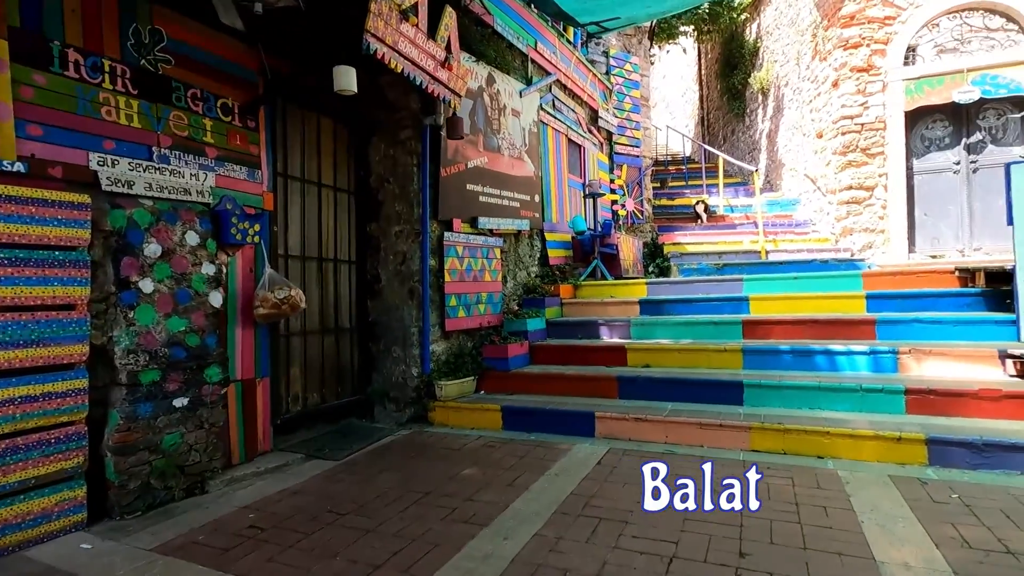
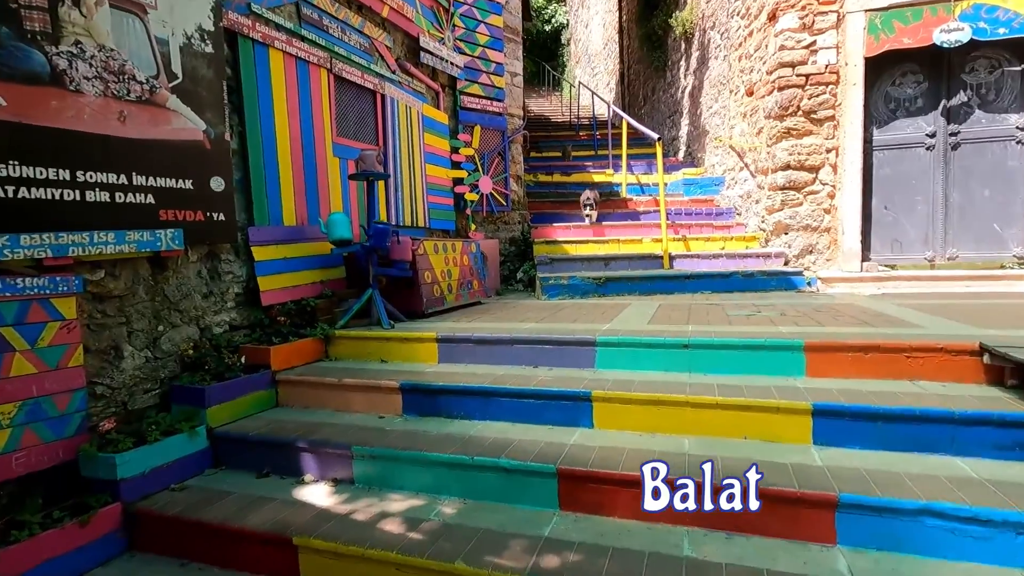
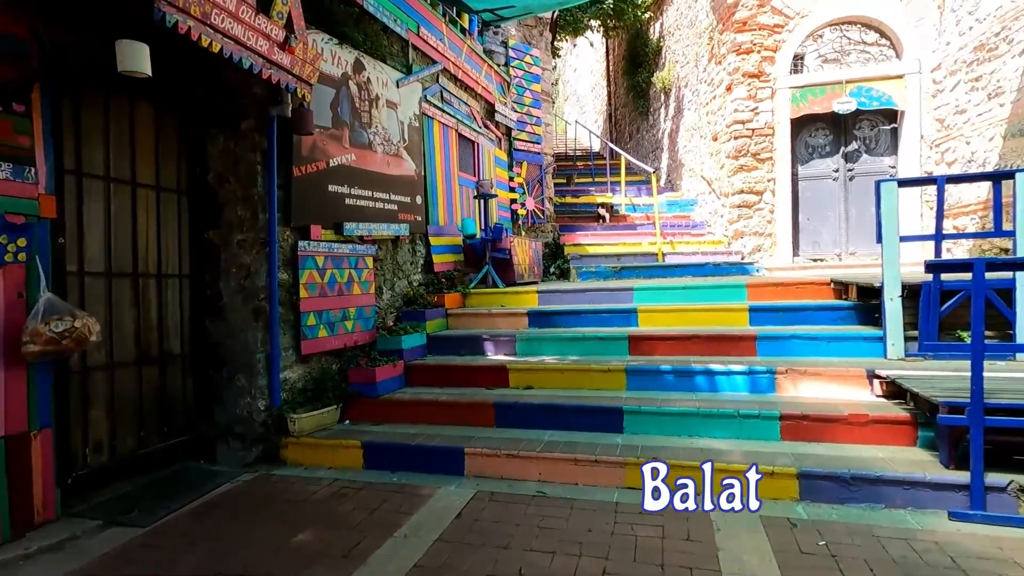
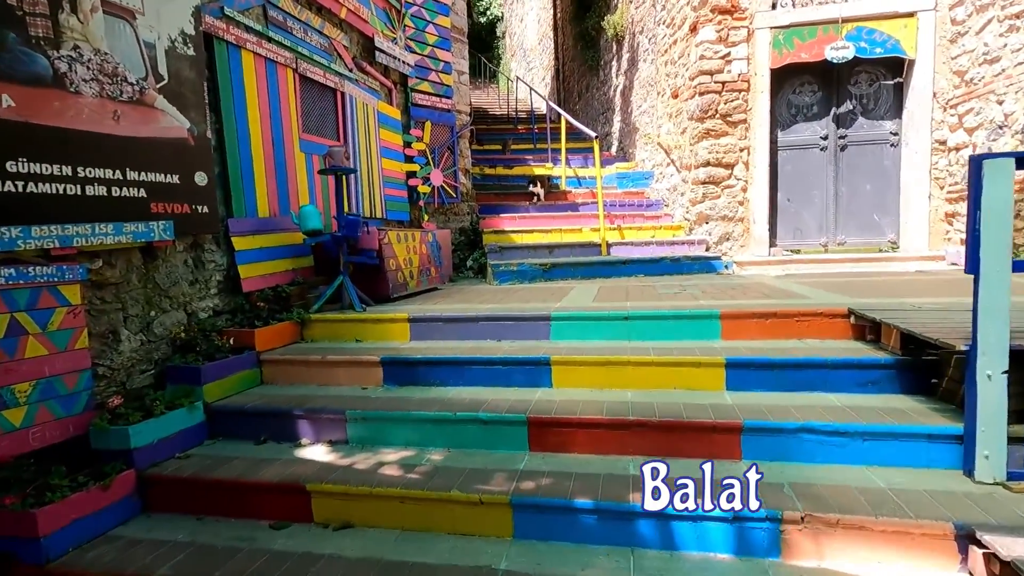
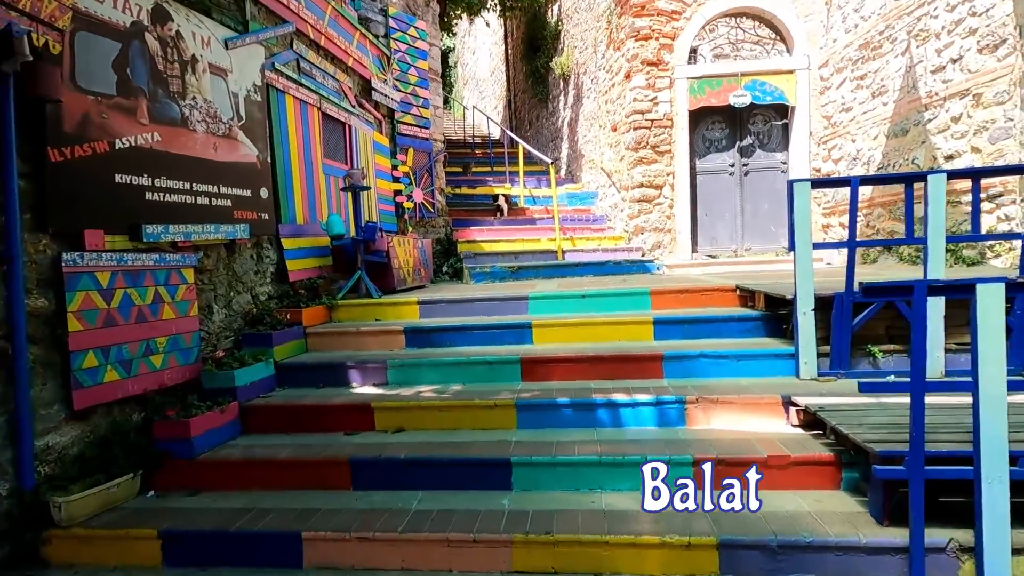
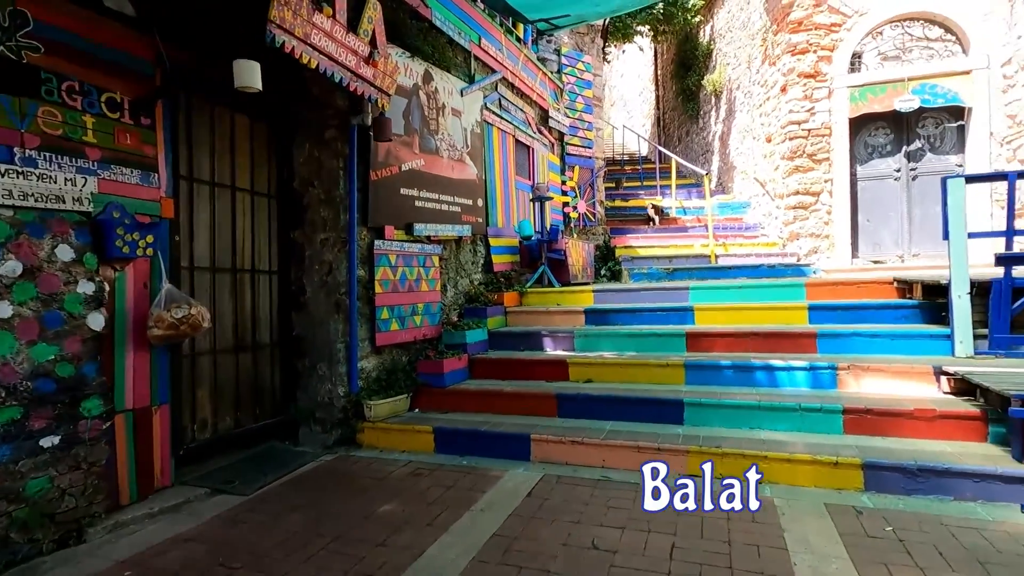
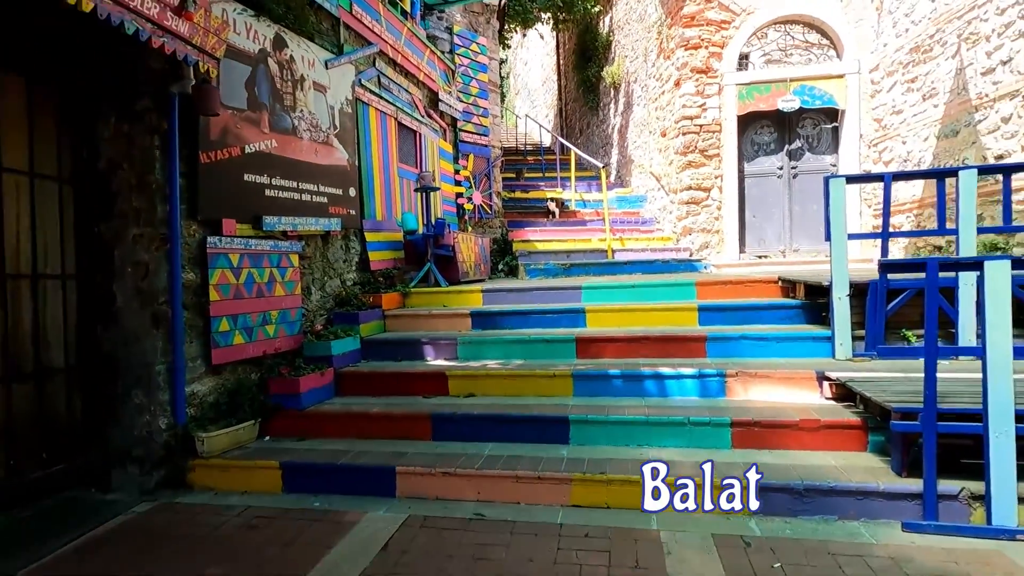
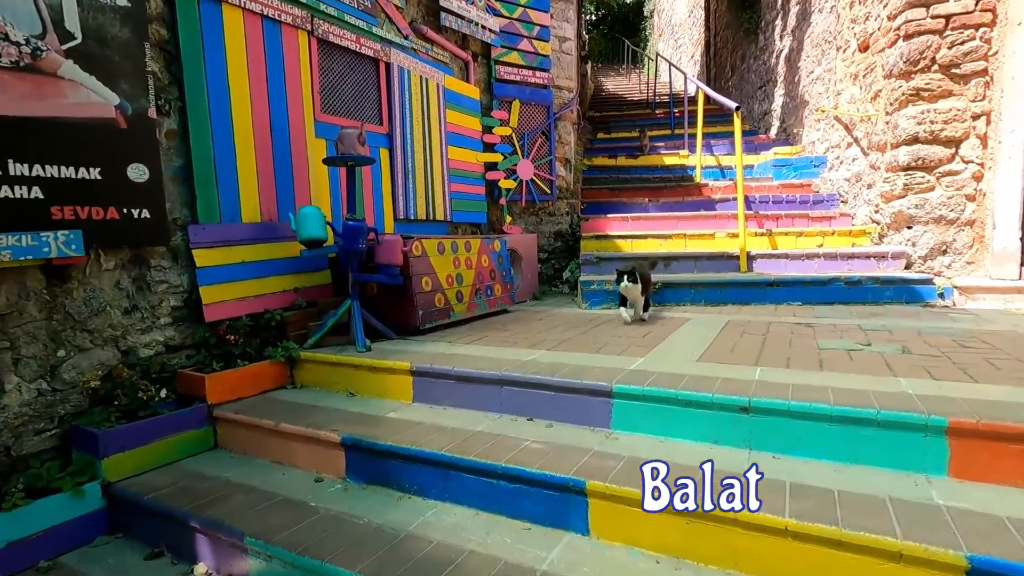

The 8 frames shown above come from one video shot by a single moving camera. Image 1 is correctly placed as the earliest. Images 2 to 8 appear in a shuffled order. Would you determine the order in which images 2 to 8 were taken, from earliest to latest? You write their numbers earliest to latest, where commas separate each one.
6, 3, 7, 5, 4, 2, 8
